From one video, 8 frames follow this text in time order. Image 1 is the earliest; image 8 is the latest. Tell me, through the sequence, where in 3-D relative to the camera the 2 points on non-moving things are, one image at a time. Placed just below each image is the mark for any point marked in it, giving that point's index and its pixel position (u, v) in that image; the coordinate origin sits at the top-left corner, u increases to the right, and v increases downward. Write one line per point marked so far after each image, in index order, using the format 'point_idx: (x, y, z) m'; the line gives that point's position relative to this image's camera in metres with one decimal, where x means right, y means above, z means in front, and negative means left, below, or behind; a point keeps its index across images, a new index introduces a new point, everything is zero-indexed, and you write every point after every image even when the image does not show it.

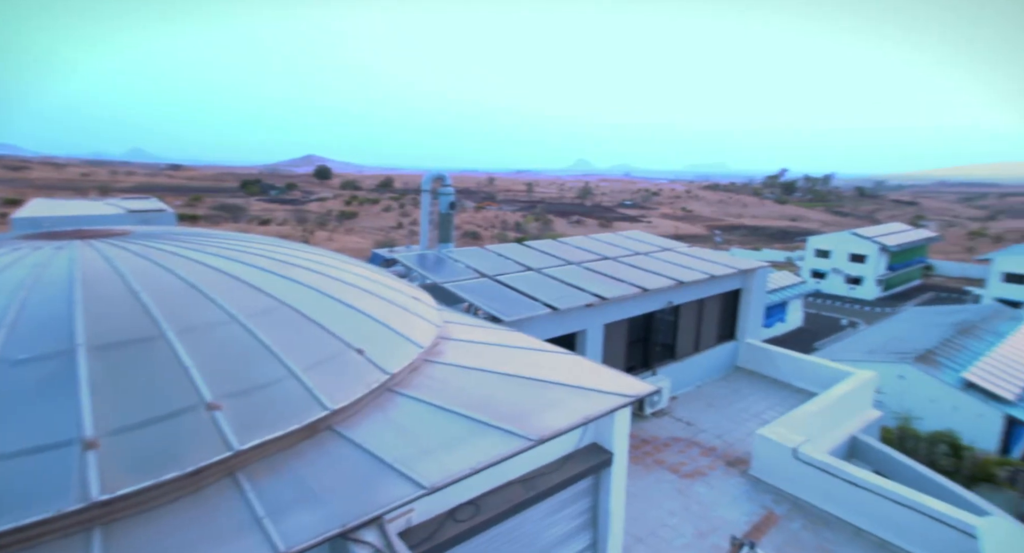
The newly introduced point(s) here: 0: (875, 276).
0: (+13.5, 0.0, +19.5) m
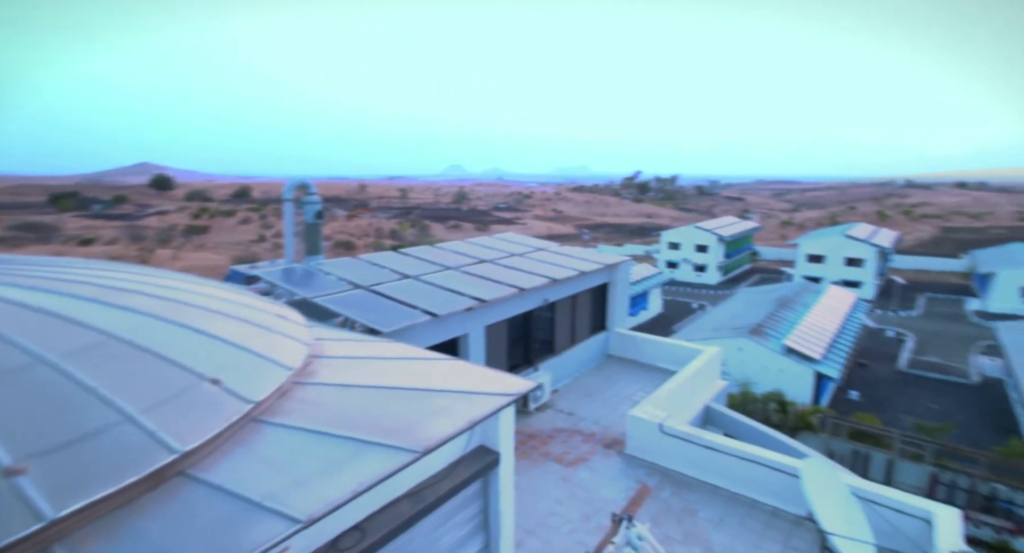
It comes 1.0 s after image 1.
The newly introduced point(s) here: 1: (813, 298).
0: (+8.6, +0.6, +22.1) m
1: (+9.9, -0.7, +17.5) m
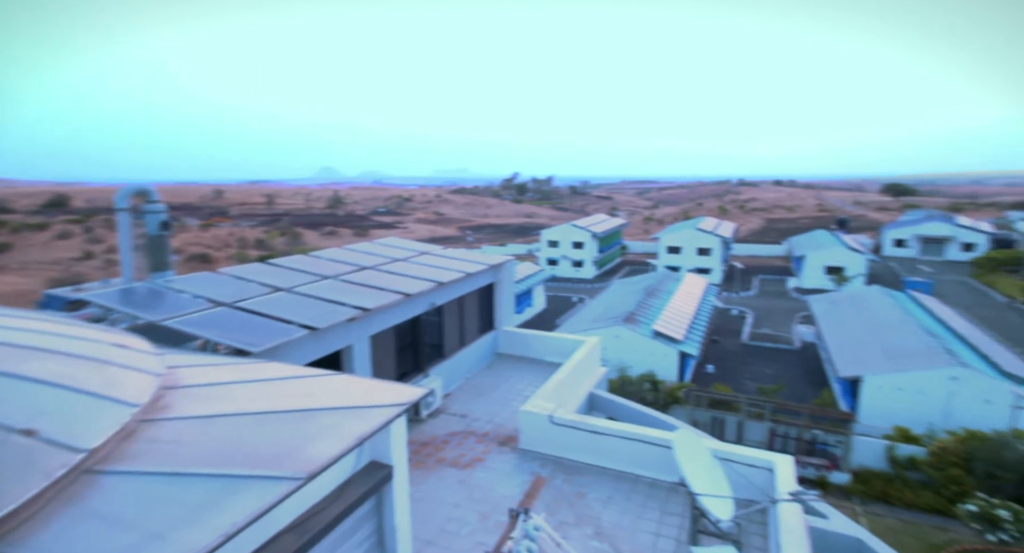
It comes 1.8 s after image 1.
0: (+3.5, +0.8, +23.4) m
1: (+6.0, -0.3, +19.2) m
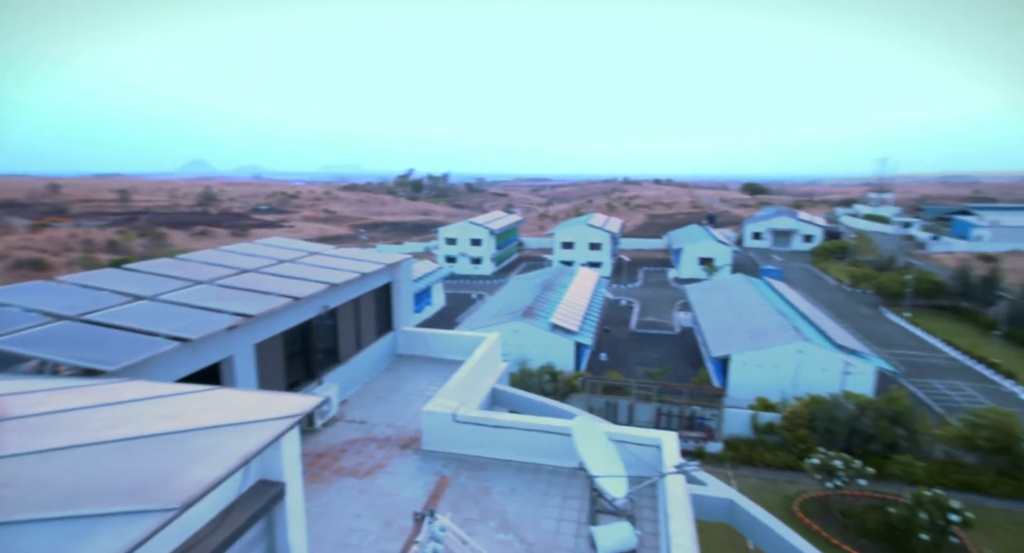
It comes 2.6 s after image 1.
0: (-1.0, +1.0, +23.6) m
1: (+2.2, -0.1, +19.9) m
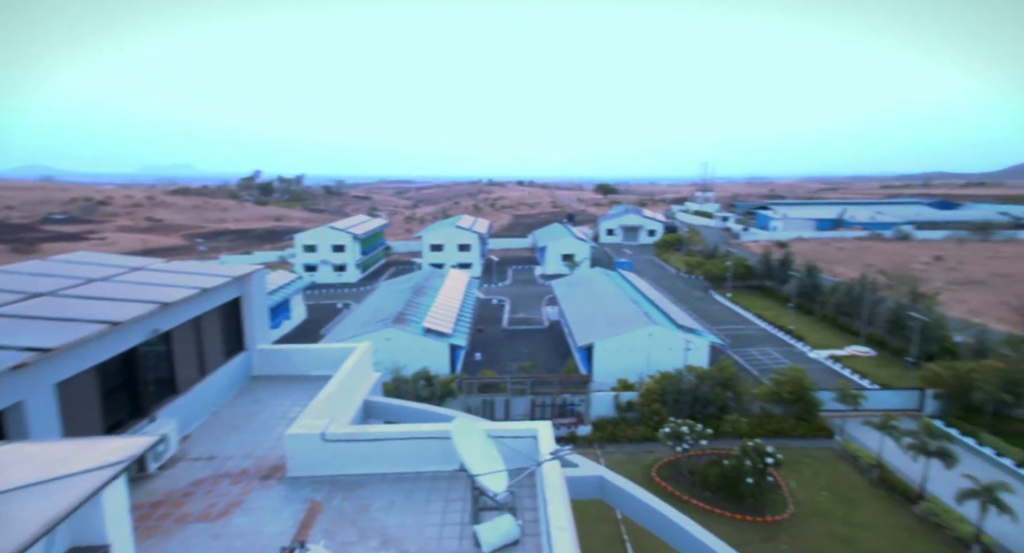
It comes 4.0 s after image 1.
0: (-6.9, +0.6, +22.3) m
1: (-2.7, -0.2, +19.7) m
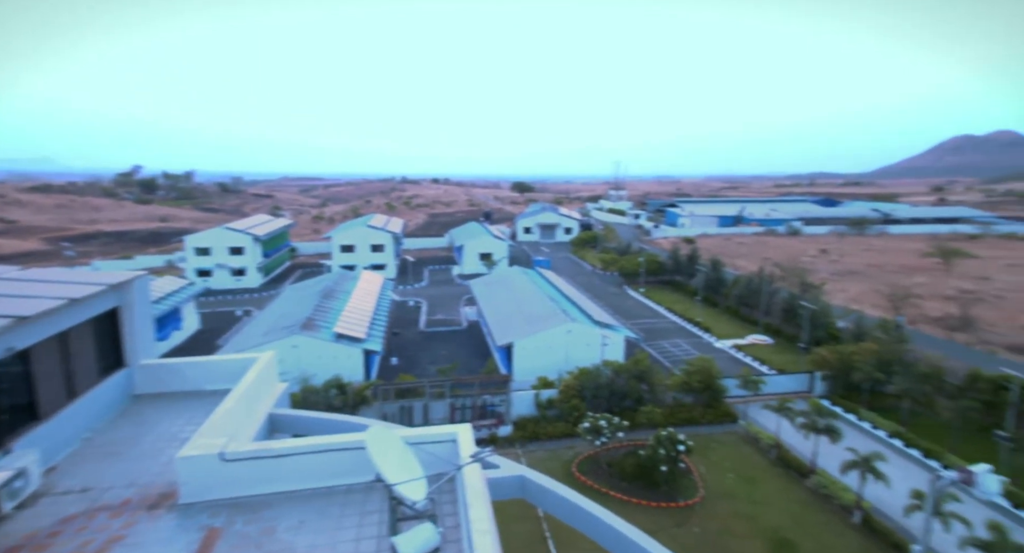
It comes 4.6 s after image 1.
0: (-10.2, +0.5, +20.7) m
1: (-5.7, -0.3, +18.8) m
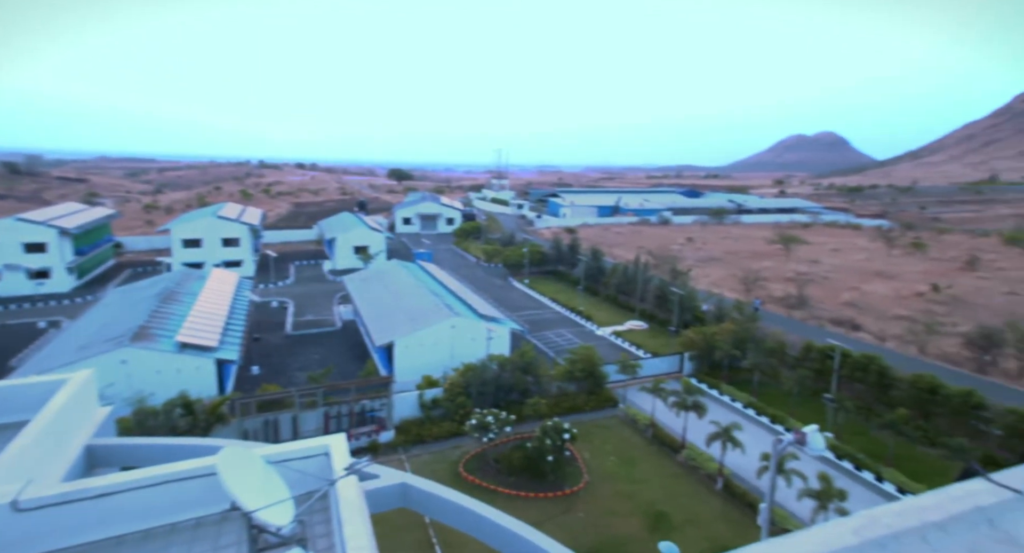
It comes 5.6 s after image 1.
0: (-14.4, +0.5, +17.1) m
1: (-9.6, -0.2, +16.2) m
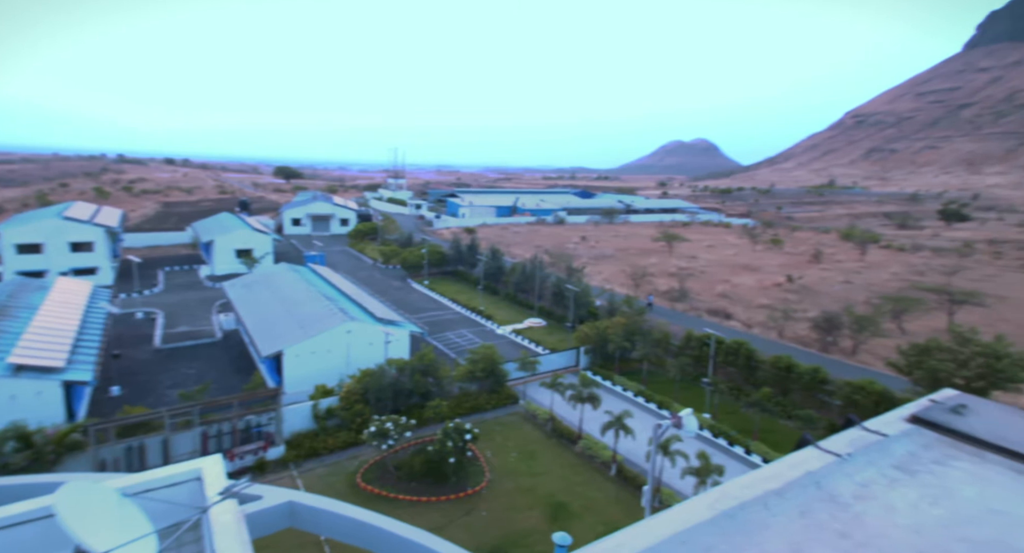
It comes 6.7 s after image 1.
0: (-17.4, +0.2, +14.0) m
1: (-12.5, -0.5, +14.0) m
